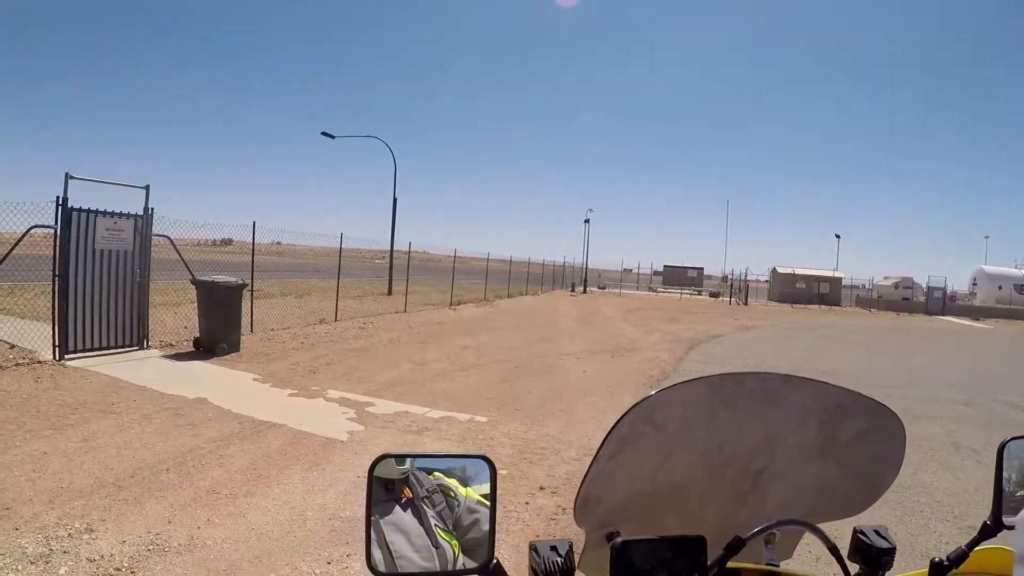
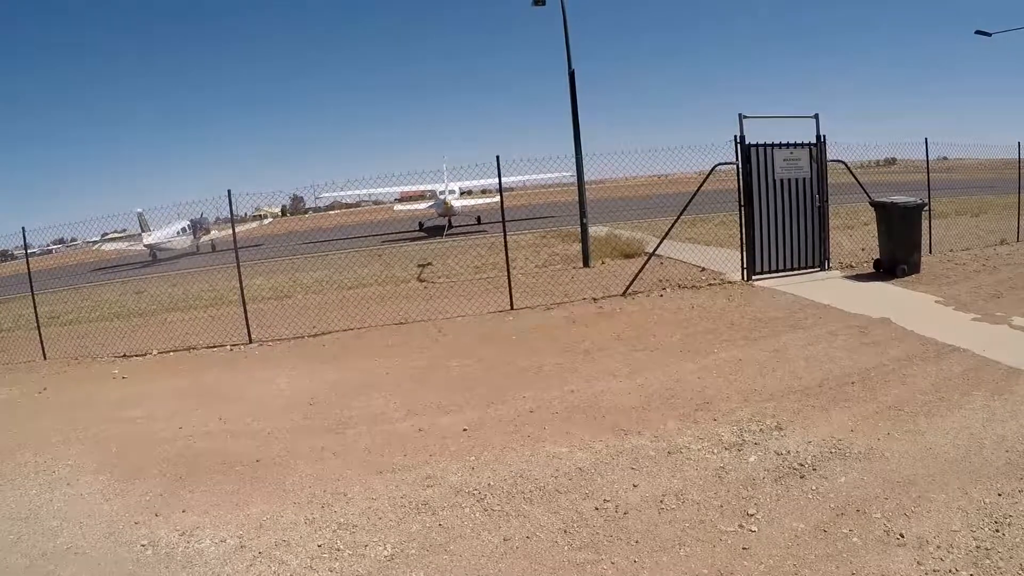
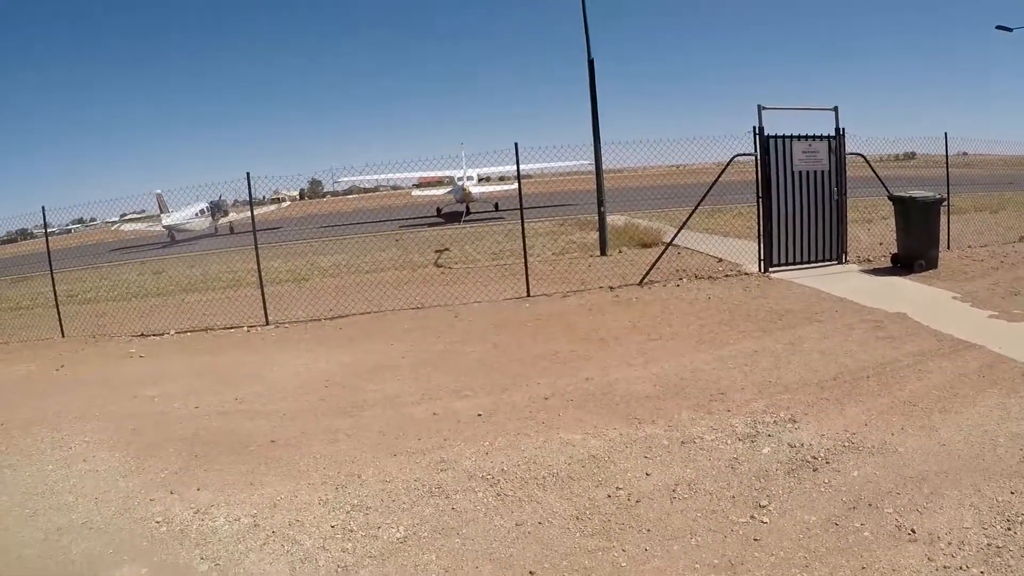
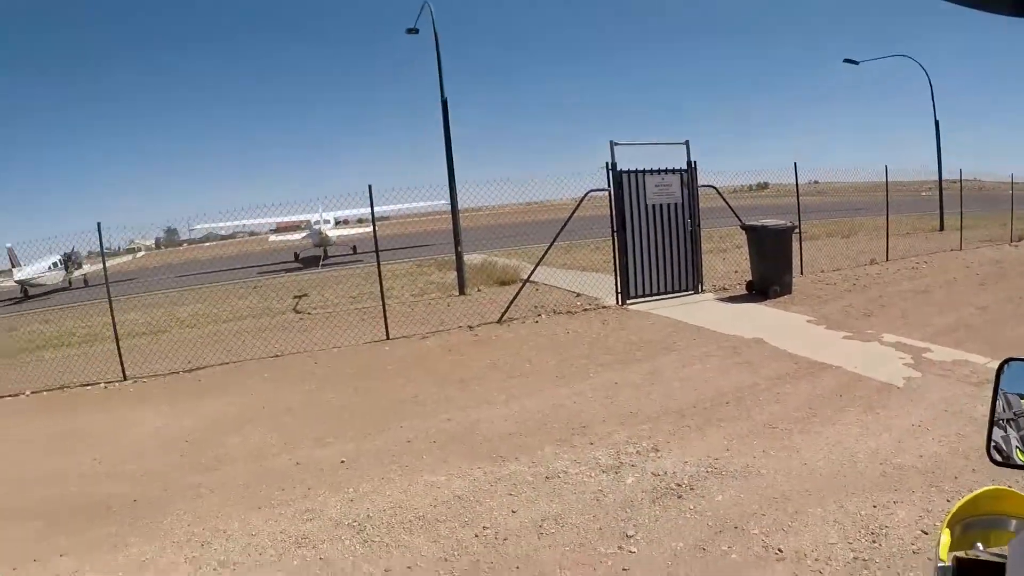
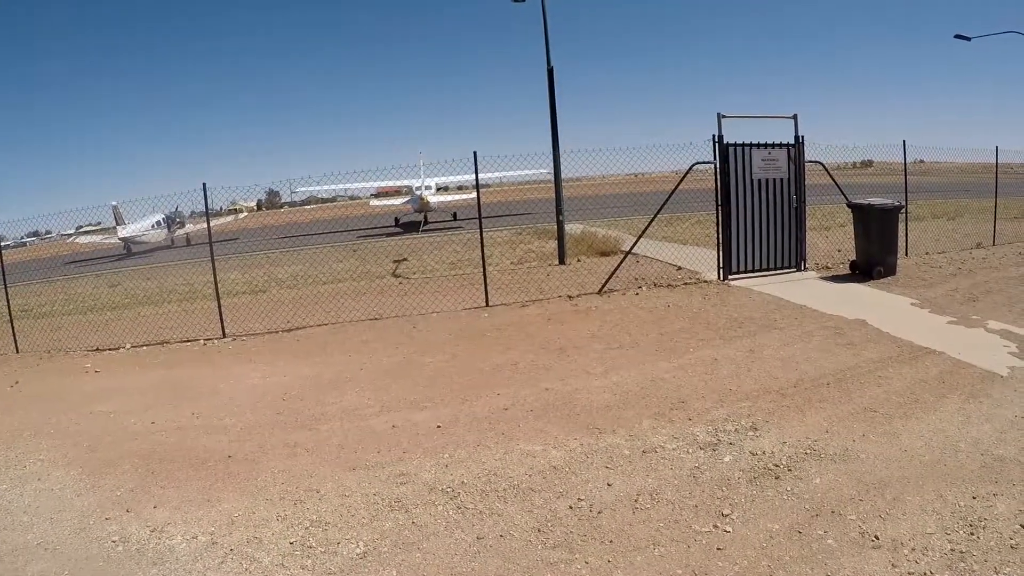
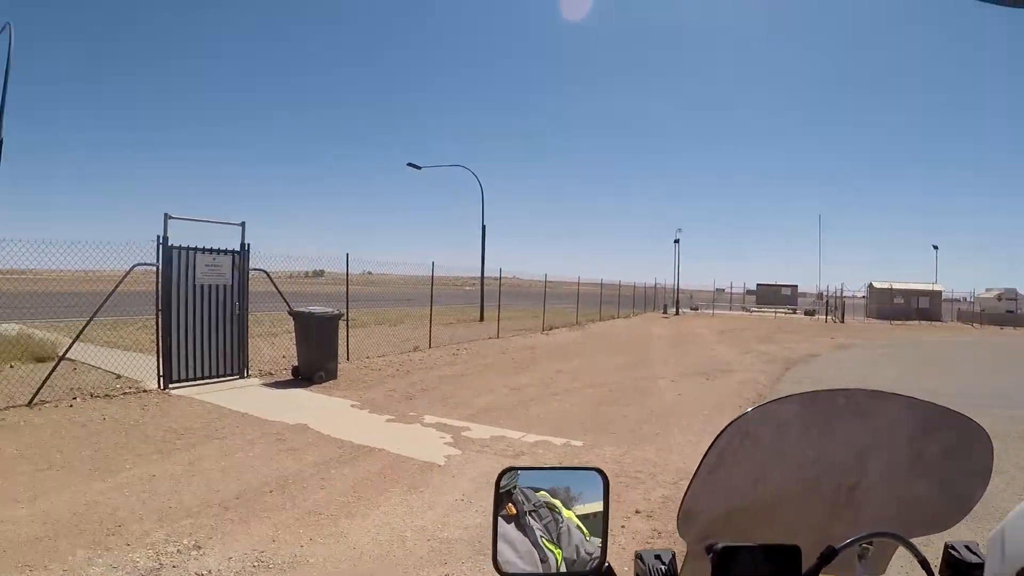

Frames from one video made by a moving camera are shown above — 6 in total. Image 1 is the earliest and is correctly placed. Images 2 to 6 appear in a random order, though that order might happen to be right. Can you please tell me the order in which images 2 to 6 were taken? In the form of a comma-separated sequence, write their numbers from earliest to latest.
6, 4, 3, 2, 5
